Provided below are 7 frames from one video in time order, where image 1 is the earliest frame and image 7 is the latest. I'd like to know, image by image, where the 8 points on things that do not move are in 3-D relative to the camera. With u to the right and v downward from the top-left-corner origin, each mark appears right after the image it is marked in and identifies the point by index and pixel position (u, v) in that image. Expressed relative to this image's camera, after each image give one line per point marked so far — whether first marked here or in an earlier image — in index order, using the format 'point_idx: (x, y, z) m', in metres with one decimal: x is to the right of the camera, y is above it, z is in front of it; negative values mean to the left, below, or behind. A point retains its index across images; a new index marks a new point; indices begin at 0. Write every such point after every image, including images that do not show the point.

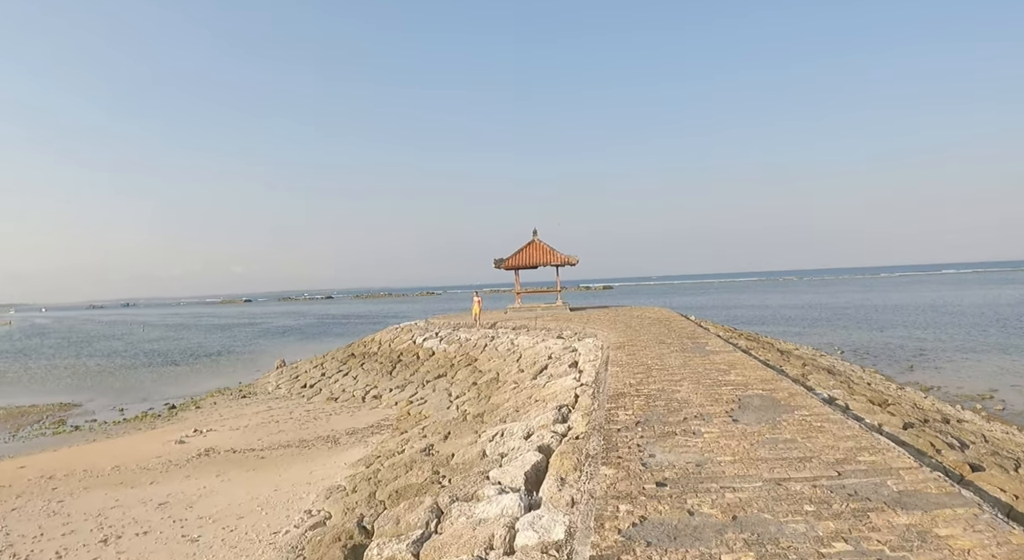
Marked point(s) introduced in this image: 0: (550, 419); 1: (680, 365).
0: (+0.6, -1.8, +7.3) m
1: (+2.7, -1.3, +8.8) m
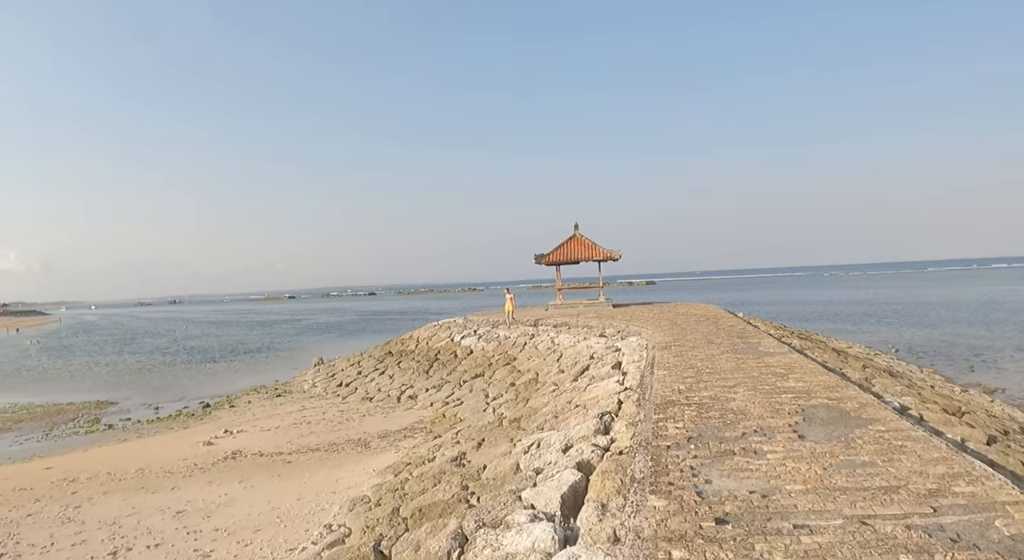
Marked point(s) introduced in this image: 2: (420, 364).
0: (+1.0, -1.7, +6.6) m
1: (+3.1, -1.2, +8.0) m
2: (-3.1, -2.9, +19.6) m
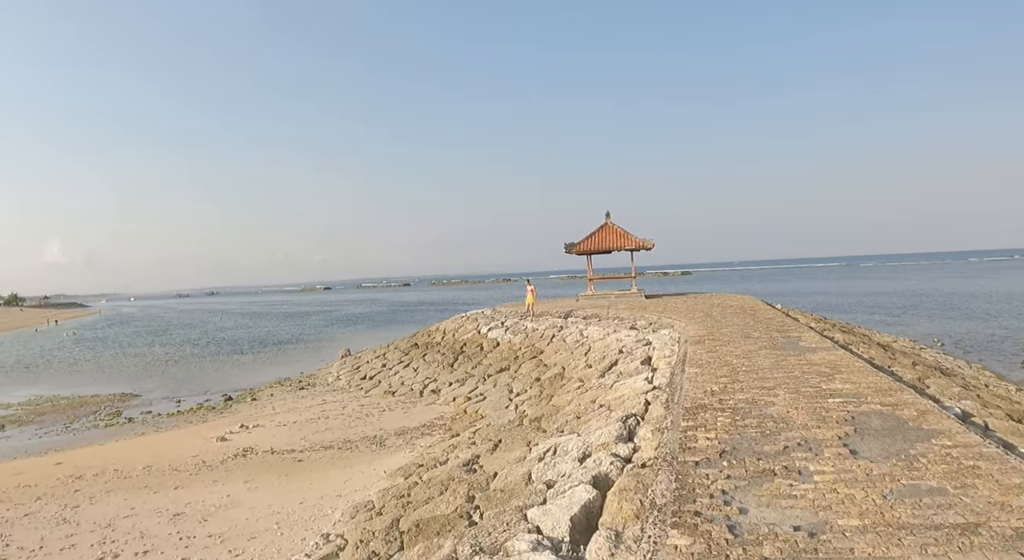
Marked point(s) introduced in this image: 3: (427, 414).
0: (+1.0, -1.7, +6.0) m
1: (+3.3, -1.1, +7.3) m
2: (-2.4, -2.6, +19.2) m
3: (-2.1, -3.2, +13.5) m
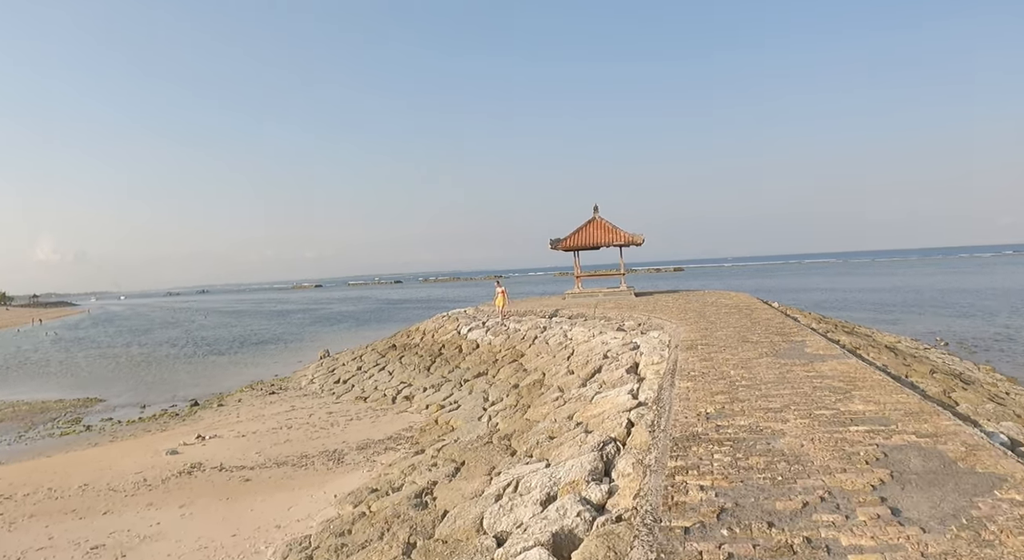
0: (+0.6, -1.6, +4.9) m
1: (+2.8, -1.1, +6.2) m
2: (-3.0, -2.6, +18.0) m
3: (-2.5, -3.1, +12.4) m
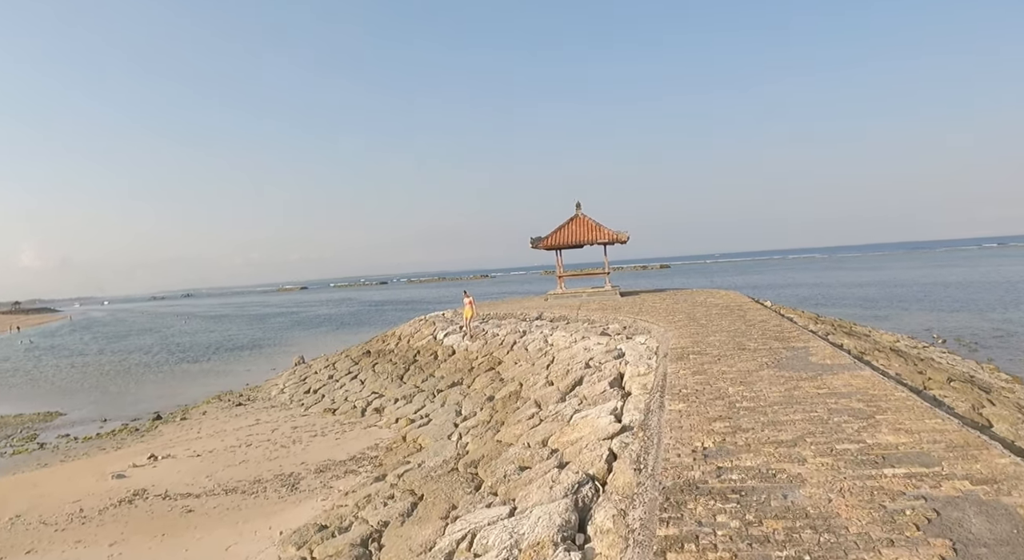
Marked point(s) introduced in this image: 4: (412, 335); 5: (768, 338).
0: (+0.3, -1.7, +3.9) m
1: (+2.5, -1.1, +5.2) m
2: (-3.5, -2.6, +17.0) m
3: (-3.0, -3.2, +11.3) m
4: (-3.4, -2.0, +19.3) m
5: (+4.1, -0.9, +9.1) m
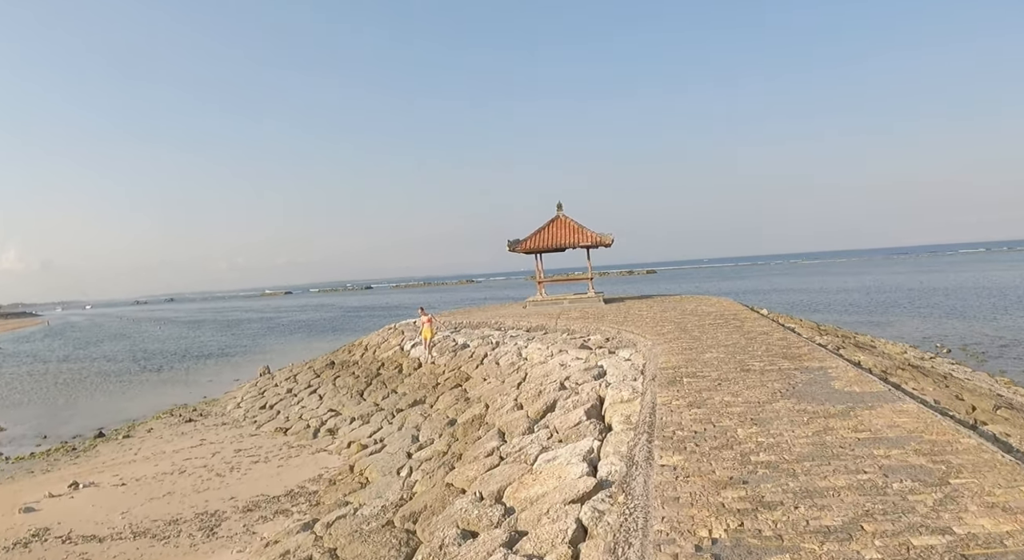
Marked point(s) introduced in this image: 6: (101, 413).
0: (-0.2, -1.7, +2.5) m
1: (+2.0, -1.2, +3.8) m
2: (-4.2, -2.8, +15.5) m
3: (-3.5, -3.3, +9.8) m
4: (-4.0, -2.1, +17.8) m
5: (+3.5, -1.0, +7.8) m
6: (-13.5, -4.5, +19.0) m
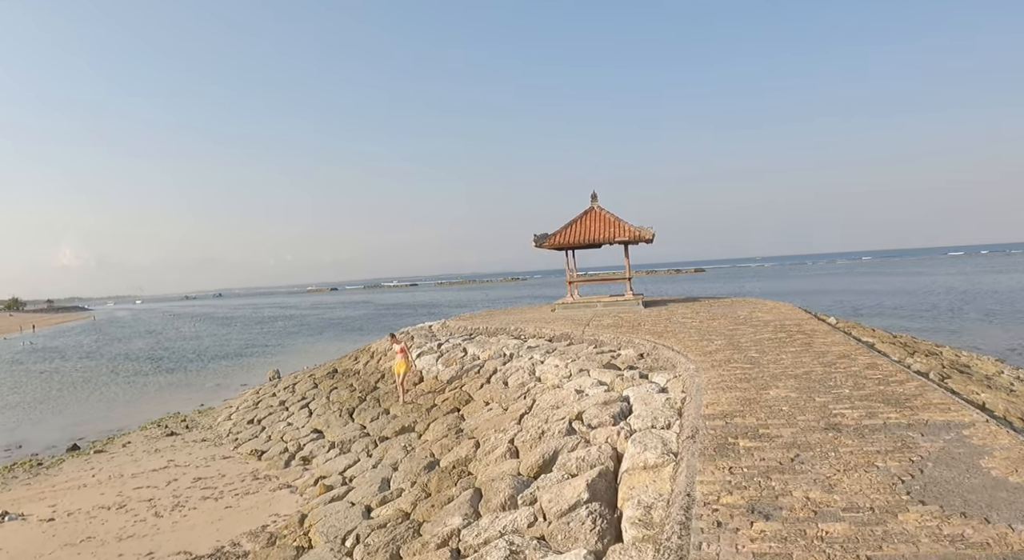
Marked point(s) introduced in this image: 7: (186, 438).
0: (-0.7, -1.8, +0.4) m
1: (+1.5, -1.3, +1.5) m
2: (-3.9, -2.8, +13.6) m
3: (-3.6, -3.3, +7.9) m
4: (-3.6, -2.1, +16.0) m
5: (+3.3, -1.1, +5.4) m
6: (-13.0, -4.4, +17.8) m
7: (-8.2, -4.0, +14.5) m
